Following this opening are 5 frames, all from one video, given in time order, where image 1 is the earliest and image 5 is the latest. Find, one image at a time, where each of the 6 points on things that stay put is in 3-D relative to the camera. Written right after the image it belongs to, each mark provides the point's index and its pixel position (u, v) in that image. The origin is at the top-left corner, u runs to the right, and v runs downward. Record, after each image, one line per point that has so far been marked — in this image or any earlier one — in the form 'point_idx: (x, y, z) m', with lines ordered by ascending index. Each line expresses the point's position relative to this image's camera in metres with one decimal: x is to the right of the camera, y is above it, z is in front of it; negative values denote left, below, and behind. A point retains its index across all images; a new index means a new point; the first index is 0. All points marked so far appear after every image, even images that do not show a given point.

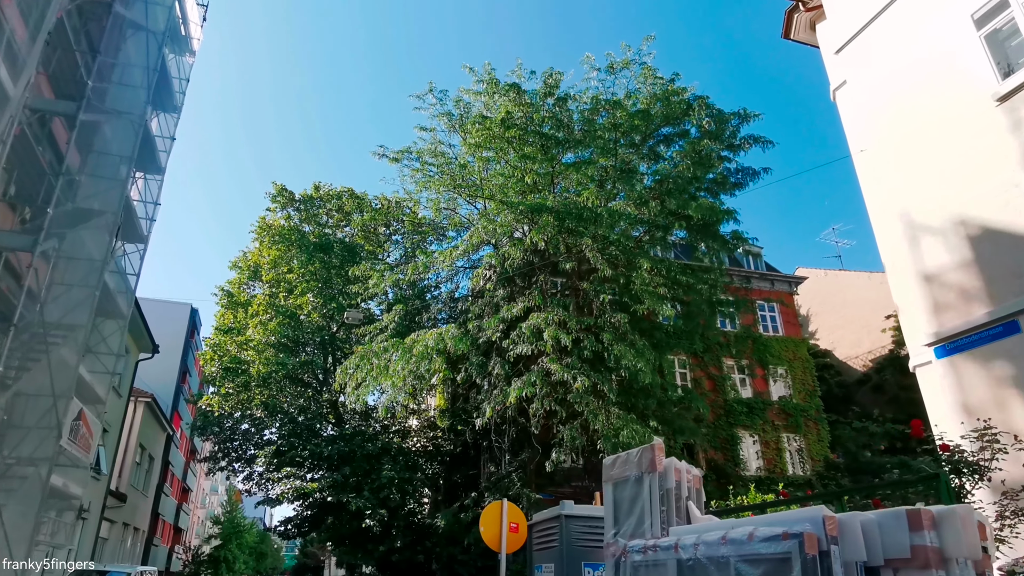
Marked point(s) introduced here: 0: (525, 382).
0: (+0.2, -1.3, +12.6) m
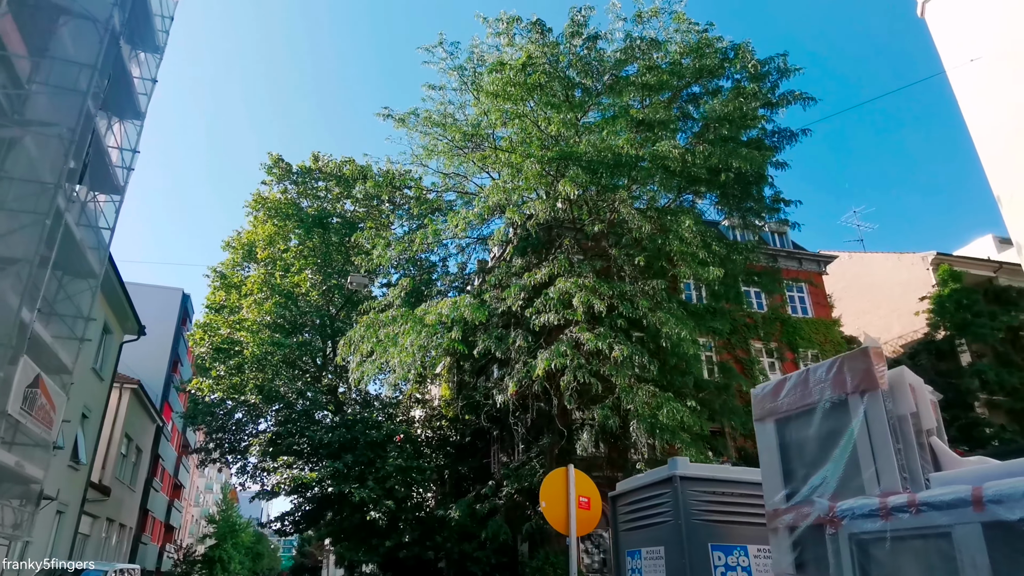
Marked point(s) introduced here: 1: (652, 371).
0: (+0.5, -0.7, +11.1) m
1: (+1.8, -1.1, +12.0) m
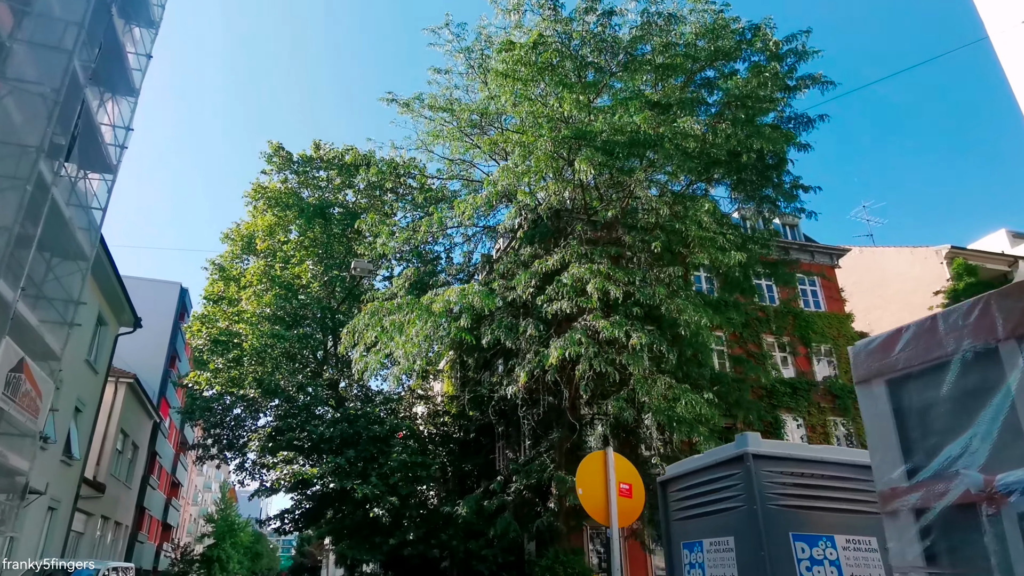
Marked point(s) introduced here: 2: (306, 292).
0: (+0.7, -0.6, +10.6) m
1: (+2.0, -0.9, +11.5) m
2: (-4.3, -0.1, +19.2) m
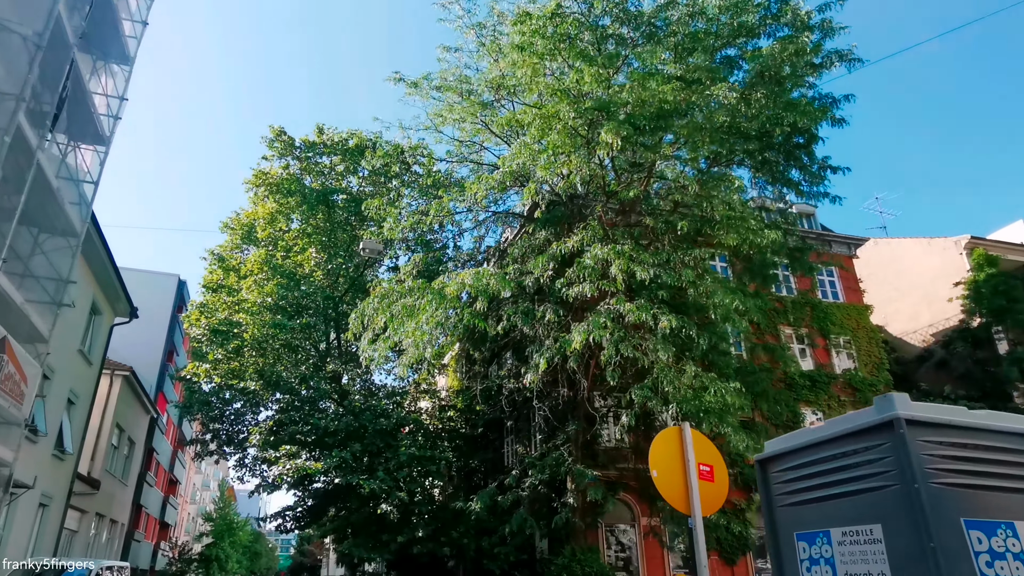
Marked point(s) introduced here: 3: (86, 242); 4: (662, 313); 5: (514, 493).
0: (+0.9, -0.4, +10.0) m
1: (+2.2, -0.7, +10.8) m
2: (-4.1, +0.2, +18.5) m
3: (-6.6, +0.7, +14.4) m
4: (+1.7, -0.3, +10.3) m
5: (0.0, -2.9, +13.2) m
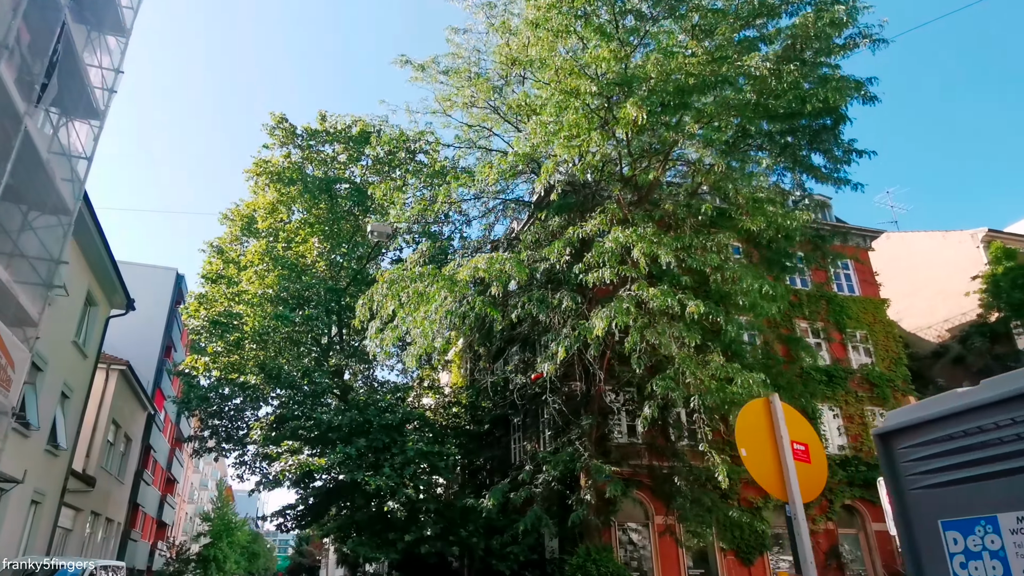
0: (+1.1, -0.2, +9.4) m
1: (+2.4, -0.5, +10.3) m
2: (-3.9, +0.3, +17.9) m
3: (-6.5, +0.9, +13.8) m
4: (+1.8, -0.1, +9.7) m
5: (+0.2, -2.8, +12.6) m
